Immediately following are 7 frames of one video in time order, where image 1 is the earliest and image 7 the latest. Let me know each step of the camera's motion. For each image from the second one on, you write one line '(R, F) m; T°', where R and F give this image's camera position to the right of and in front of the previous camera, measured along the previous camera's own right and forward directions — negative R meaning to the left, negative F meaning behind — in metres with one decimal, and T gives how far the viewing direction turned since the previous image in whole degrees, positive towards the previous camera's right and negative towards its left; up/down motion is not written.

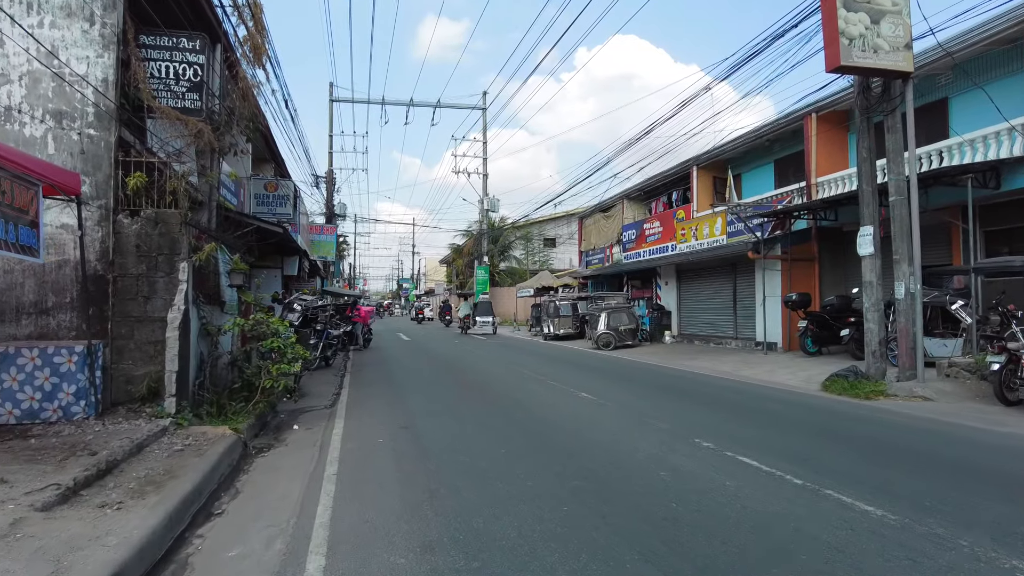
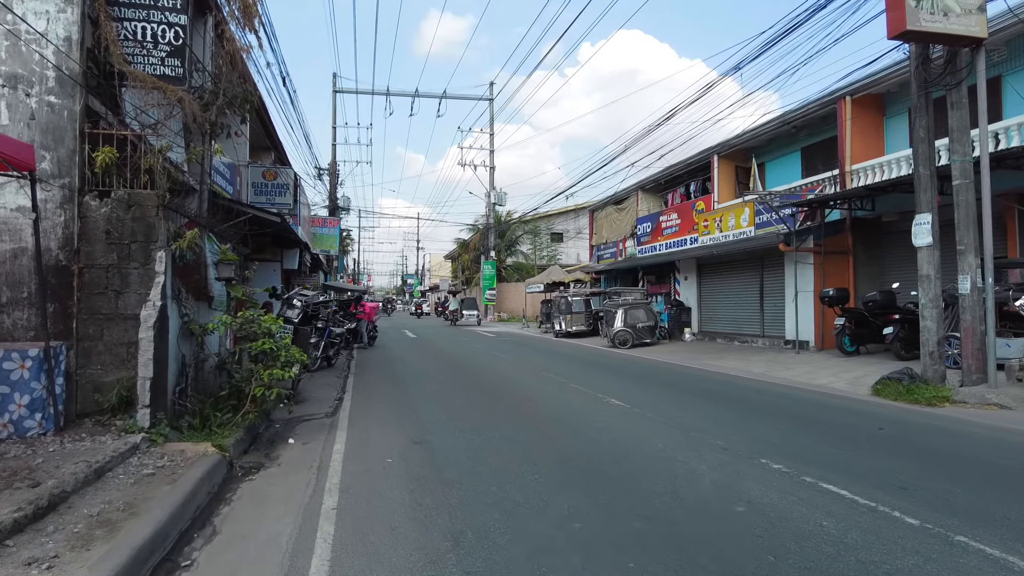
(-0.2, +1.0) m; 0°
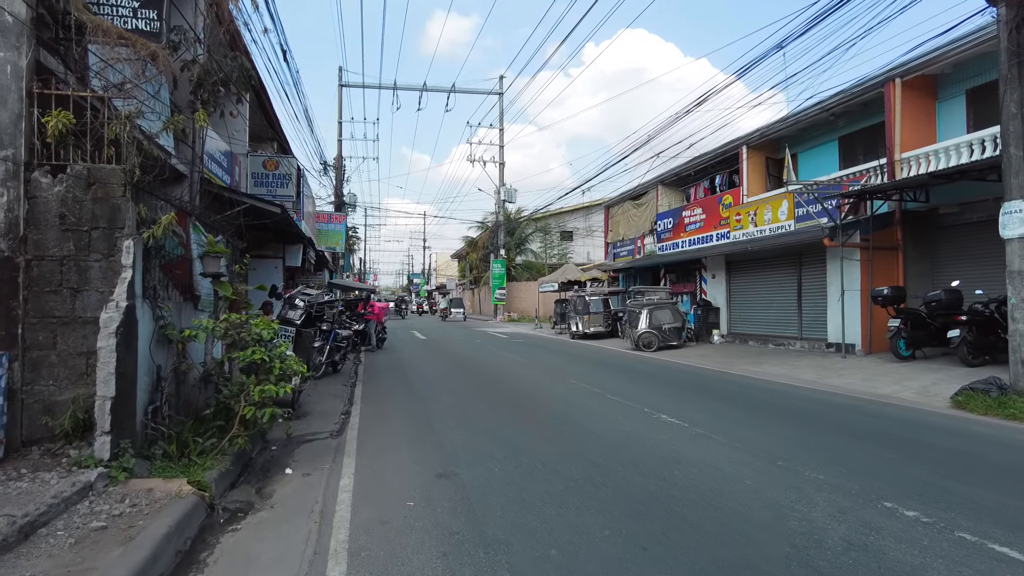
(-0.3, +1.2) m; 0°
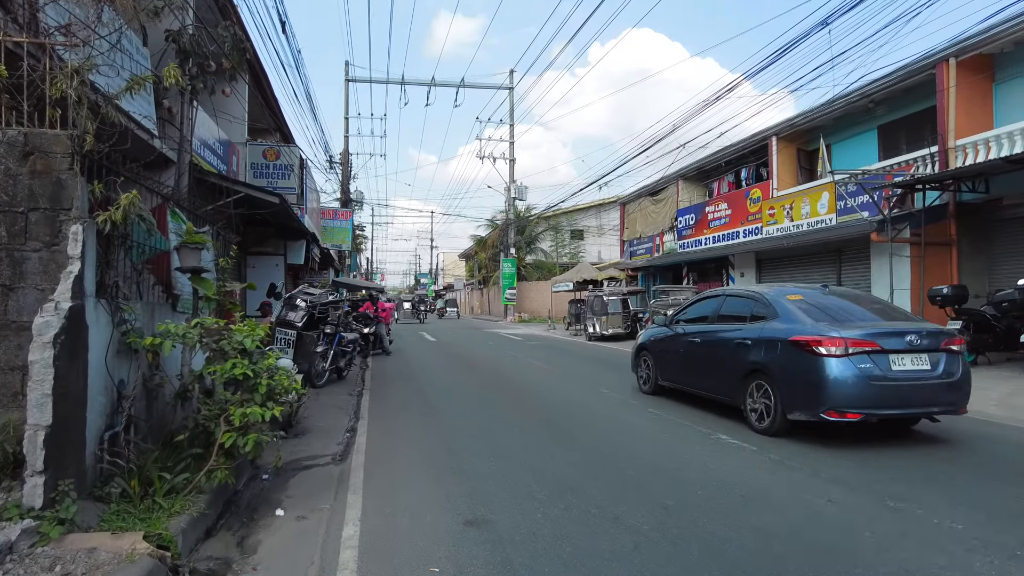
(-0.2, +1.1) m; -1°
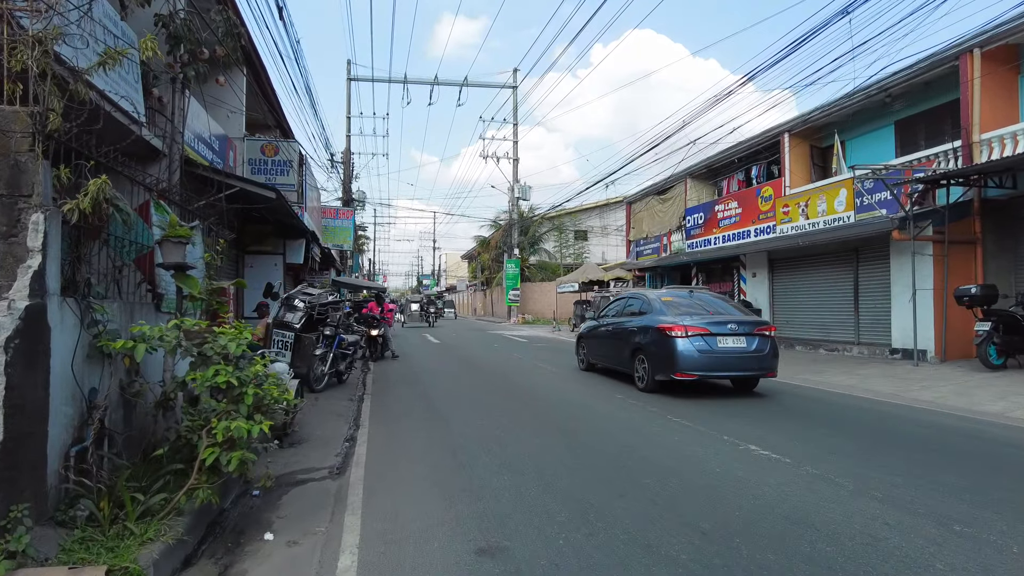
(-0.1, +0.5) m; 0°
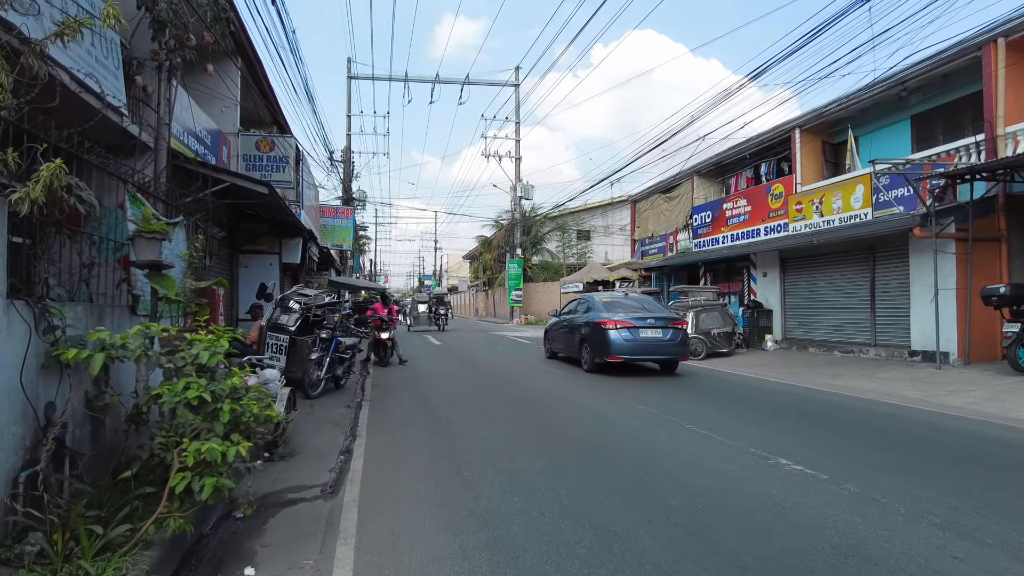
(-0.1, +0.5) m; 0°
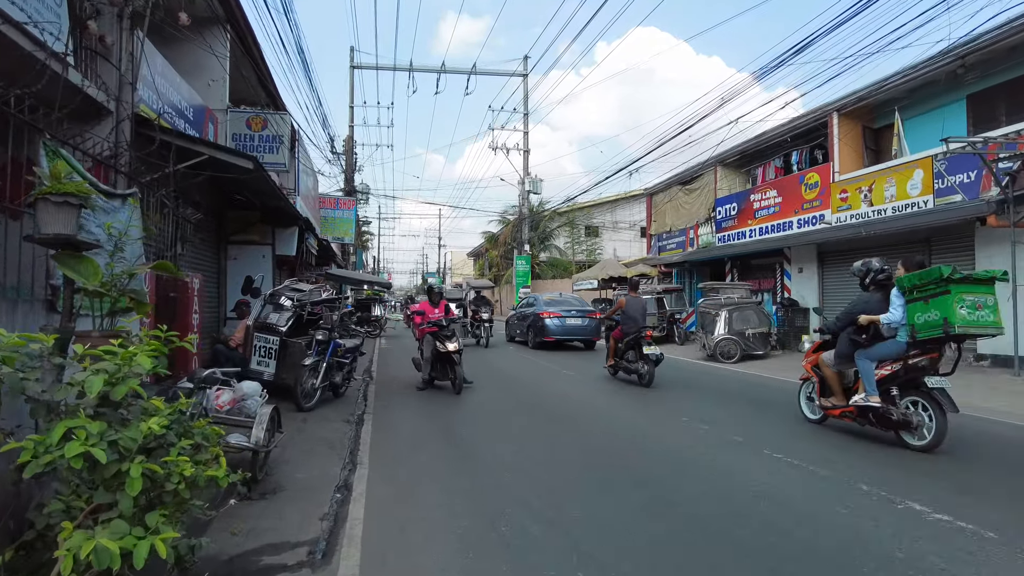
(-0.3, +1.3) m; 0°
